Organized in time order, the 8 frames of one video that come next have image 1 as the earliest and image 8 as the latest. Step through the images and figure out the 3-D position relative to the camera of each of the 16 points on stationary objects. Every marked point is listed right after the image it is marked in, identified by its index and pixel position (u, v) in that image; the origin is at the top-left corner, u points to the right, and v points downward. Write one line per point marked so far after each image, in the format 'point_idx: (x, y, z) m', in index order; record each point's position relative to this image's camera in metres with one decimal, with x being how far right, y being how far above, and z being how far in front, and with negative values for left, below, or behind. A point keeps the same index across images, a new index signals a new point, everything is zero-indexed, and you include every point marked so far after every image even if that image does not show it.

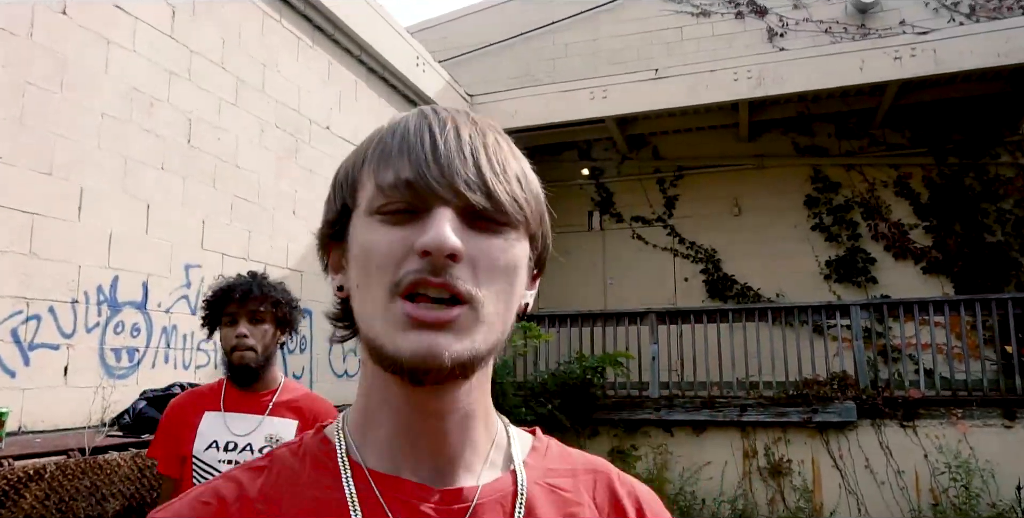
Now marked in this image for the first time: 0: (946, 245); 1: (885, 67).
0: (+4.9, +0.2, +8.0) m
1: (+3.8, +1.9, +7.0) m
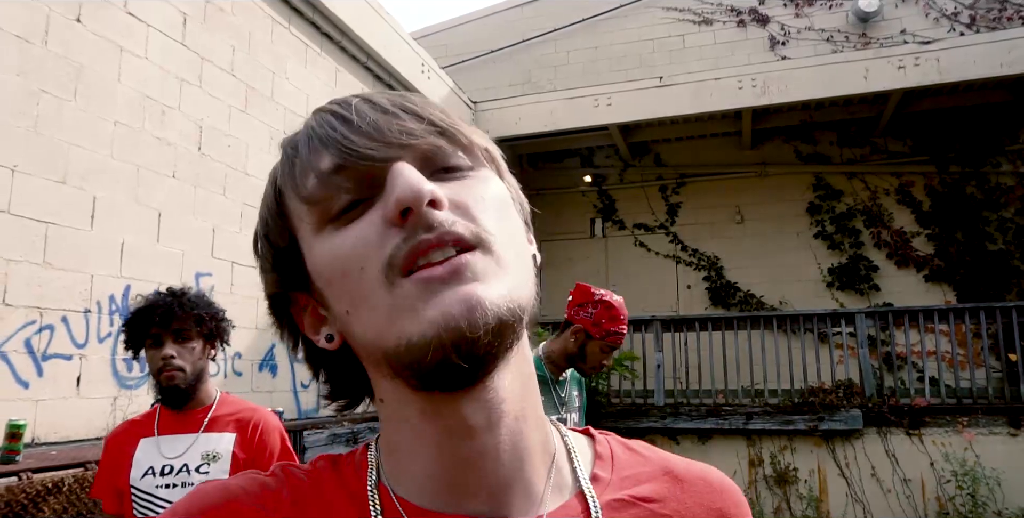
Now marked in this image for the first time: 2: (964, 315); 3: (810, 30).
0: (+5.0, +0.1, +8.0) m
1: (+3.8, +1.9, +7.1) m
2: (+4.2, -0.5, +6.5) m
3: (+3.8, +2.9, +8.8) m
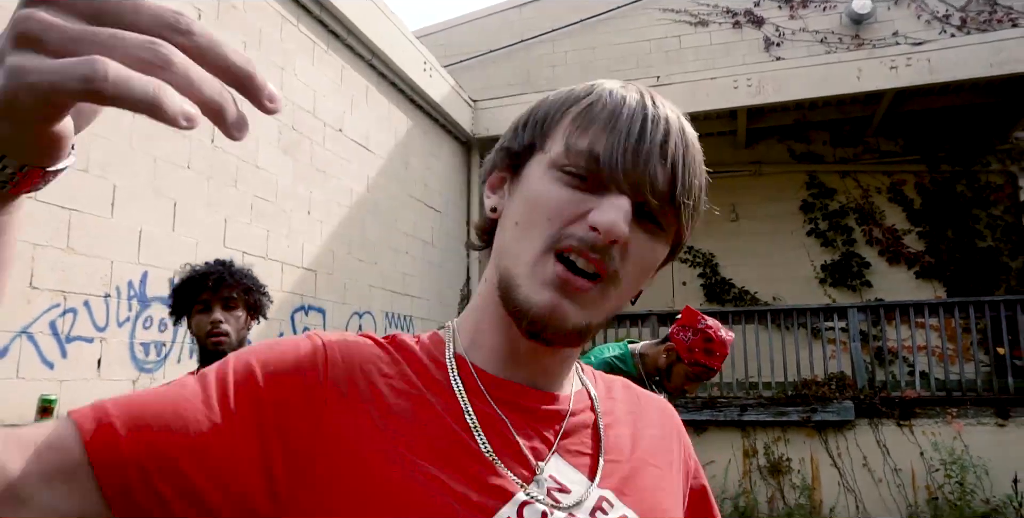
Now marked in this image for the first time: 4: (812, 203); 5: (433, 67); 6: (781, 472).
0: (+5.0, +0.1, +8.2) m
1: (+3.8, +1.9, +7.2) m
2: (+4.2, -0.5, +6.6) m
3: (+3.7, +2.9, +9.0) m
4: (+3.7, +0.7, +8.6) m
5: (-0.8, +2.0, +7.3) m
6: (+2.5, -2.0, +6.5) m
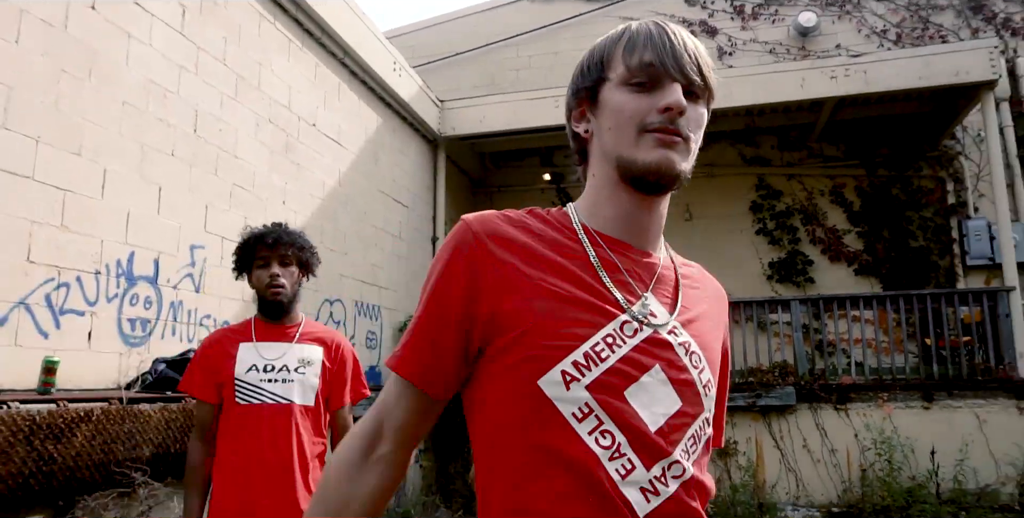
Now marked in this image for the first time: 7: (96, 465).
0: (+4.5, +0.1, +8.7) m
1: (+3.4, +1.9, +7.8) m
2: (+3.9, -0.5, +7.2) m
3: (+3.3, +3.0, +9.5) m
4: (+3.3, +0.7, +9.2) m
5: (-1.2, +2.1, +7.6) m
6: (+2.2, -1.9, +7.0) m
7: (-1.7, -0.9, +2.9) m
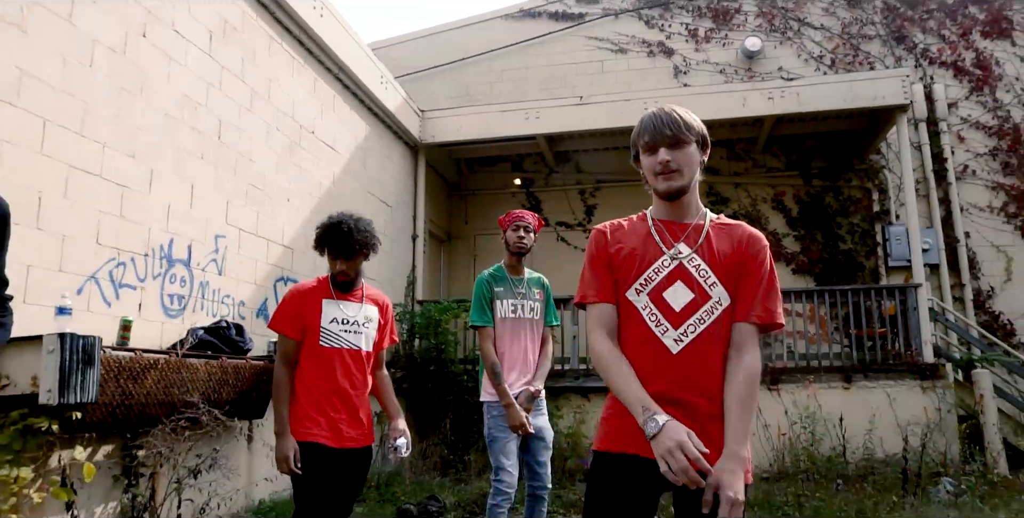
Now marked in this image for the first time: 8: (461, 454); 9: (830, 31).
0: (+4.2, +0.1, +9.8) m
1: (+3.1, +1.9, +8.8) m
2: (+3.5, -0.4, +8.2) m
3: (+2.9, +3.0, +10.5) m
4: (+2.9, +0.7, +10.2) m
5: (-1.5, +2.2, +8.4) m
6: (+1.8, -1.9, +7.9) m
7: (-1.8, -0.8, +3.7) m
8: (-0.5, -2.0, +7.2) m
9: (+4.7, +3.4, +10.3) m
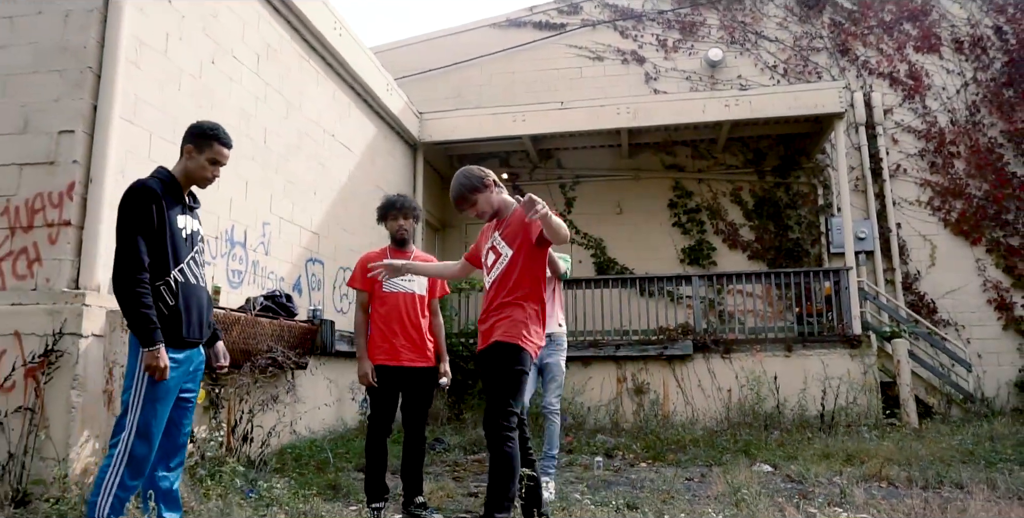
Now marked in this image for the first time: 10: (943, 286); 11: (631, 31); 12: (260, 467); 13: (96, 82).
0: (+4.0, +0.3, +11.1) m
1: (+3.0, +2.1, +10.0) m
2: (+3.4, -0.3, +9.5) m
3: (+2.7, +3.2, +11.7) m
4: (+2.7, +0.9, +11.4) m
5: (-1.6, +2.3, +9.5) m
6: (+1.7, -1.7, +9.2) m
7: (-1.9, -0.6, +4.8) m
8: (-0.6, -1.8, +8.4) m
9: (+4.5, +3.6, +11.6) m
10: (+6.5, -0.4, +10.6) m
11: (+2.0, +3.9, +11.9) m
12: (-1.7, -1.4, +4.7) m
13: (-2.6, +1.1, +4.4) m
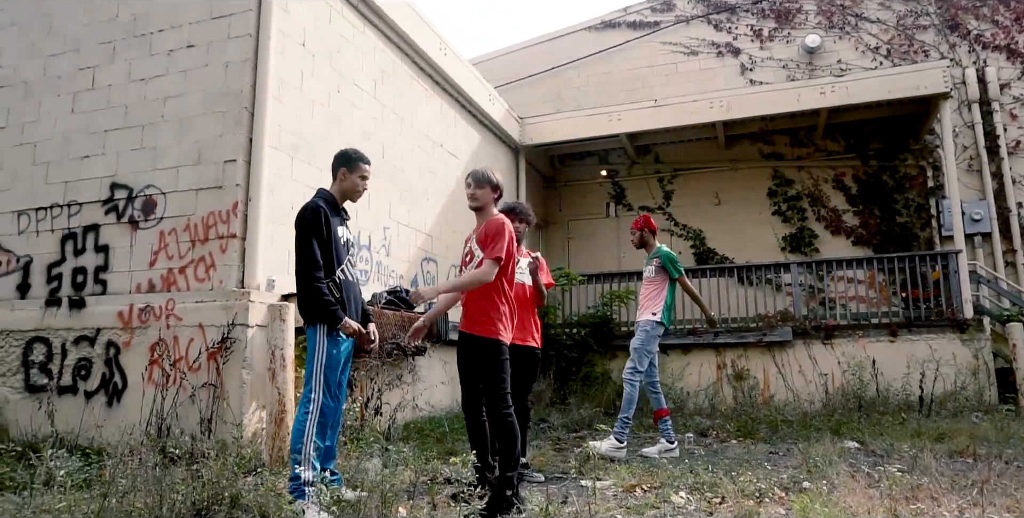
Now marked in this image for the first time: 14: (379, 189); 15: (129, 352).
0: (+5.6, +0.5, +11.0) m
1: (+4.4, +2.3, +10.1) m
2: (+4.8, -0.1, +9.5) m
3: (+4.3, +3.4, +11.8) m
4: (+4.3, +1.1, +11.5) m
5: (-0.3, +2.4, +10.3) m
6: (+3.1, -1.6, +9.4) m
7: (-1.1, -0.6, +5.7) m
8: (+0.7, -1.8, +9.1) m
9: (+6.0, +3.8, +11.3) m
10: (+8.0, -0.1, +10.1) m
11: (+3.7, +4.0, +12.0) m
12: (-1.0, -1.4, +5.6) m
13: (-2.0, +1.1, +5.4) m
14: (-1.4, +0.7, +7.1) m
15: (-2.9, -0.7, +5.2) m
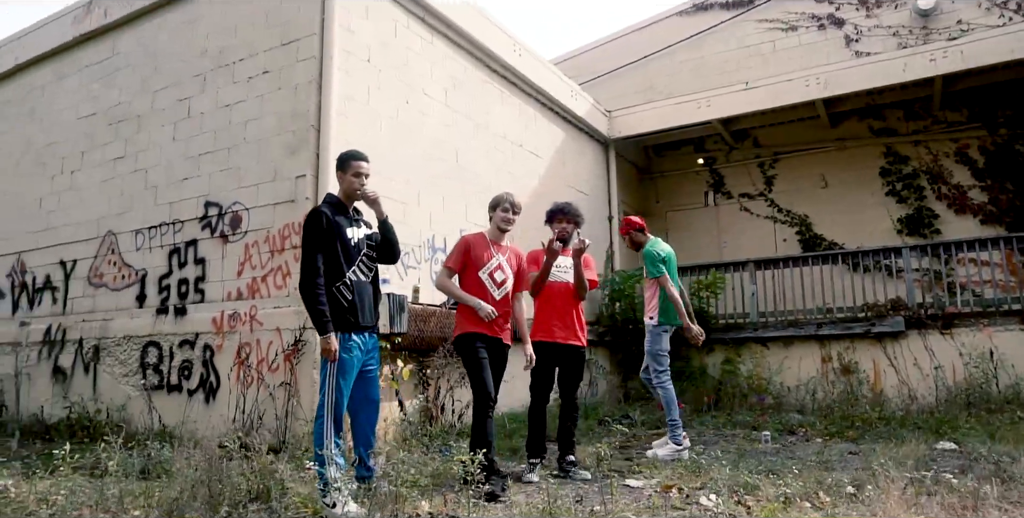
0: (+6.9, +0.8, +9.9) m
1: (+5.5, +2.5, +9.2) m
2: (+5.9, +0.2, +8.6) m
3: (+5.7, +3.6, +10.9) m
4: (+5.7, +1.4, +10.6) m
5: (+1.0, +2.5, +10.3) m
6: (+4.3, -1.4, +8.8) m
7: (-0.6, -0.7, +5.9) m
8: (+1.8, -1.7, +8.9) m
9: (+7.3, +4.1, +10.1) m
10: (+9.2, +0.3, +8.6) m
11: (+5.0, +4.3, +11.3) m
12: (-0.5, -1.4, +5.8) m
13: (-1.6, +1.0, +5.8) m
14: (-0.6, +0.7, +7.4) m
15: (-2.4, -0.8, +5.8) m
